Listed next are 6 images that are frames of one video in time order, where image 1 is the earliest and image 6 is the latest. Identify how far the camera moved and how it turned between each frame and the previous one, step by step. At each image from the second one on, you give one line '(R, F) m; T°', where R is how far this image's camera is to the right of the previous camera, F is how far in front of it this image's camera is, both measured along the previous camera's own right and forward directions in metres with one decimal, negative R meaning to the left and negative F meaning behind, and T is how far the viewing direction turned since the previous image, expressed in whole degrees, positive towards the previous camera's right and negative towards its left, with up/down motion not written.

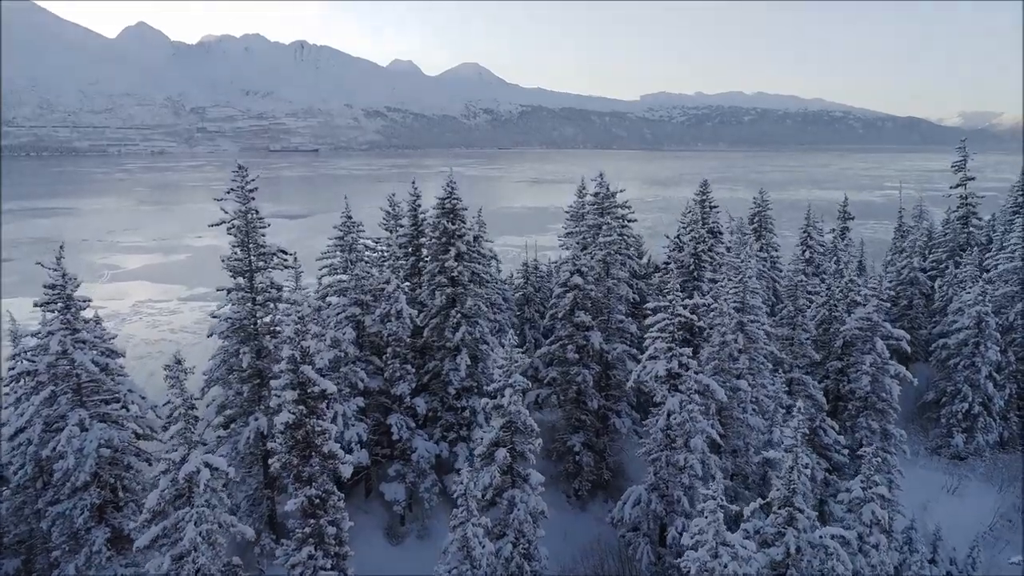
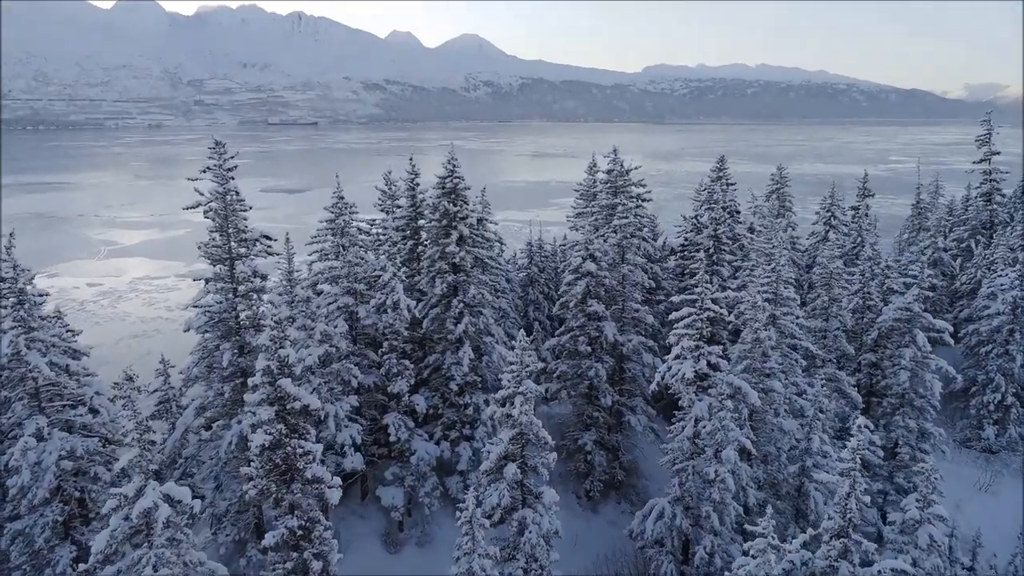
(-0.3, +2.2) m; 0°
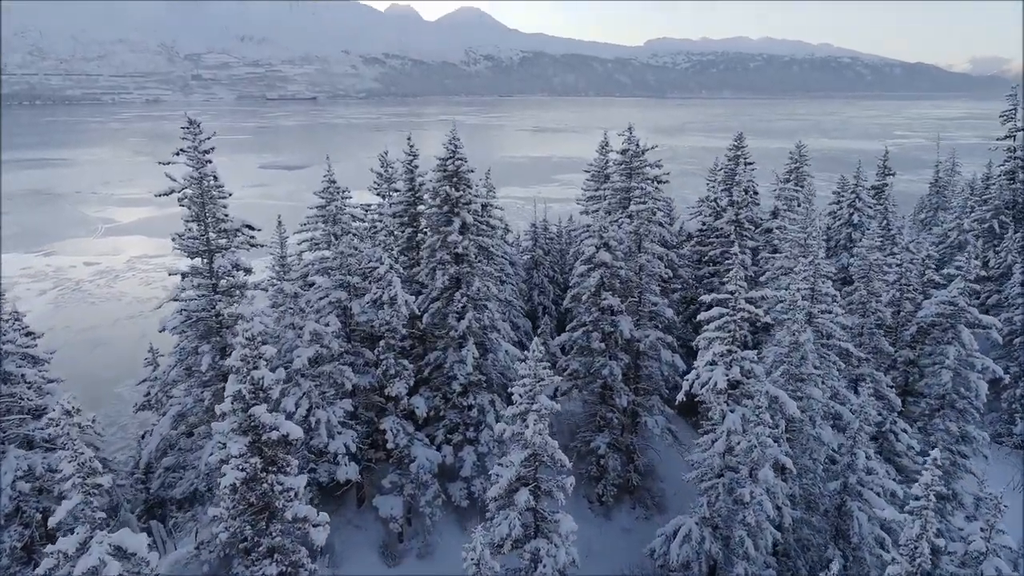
(-0.2, +2.0) m; 0°
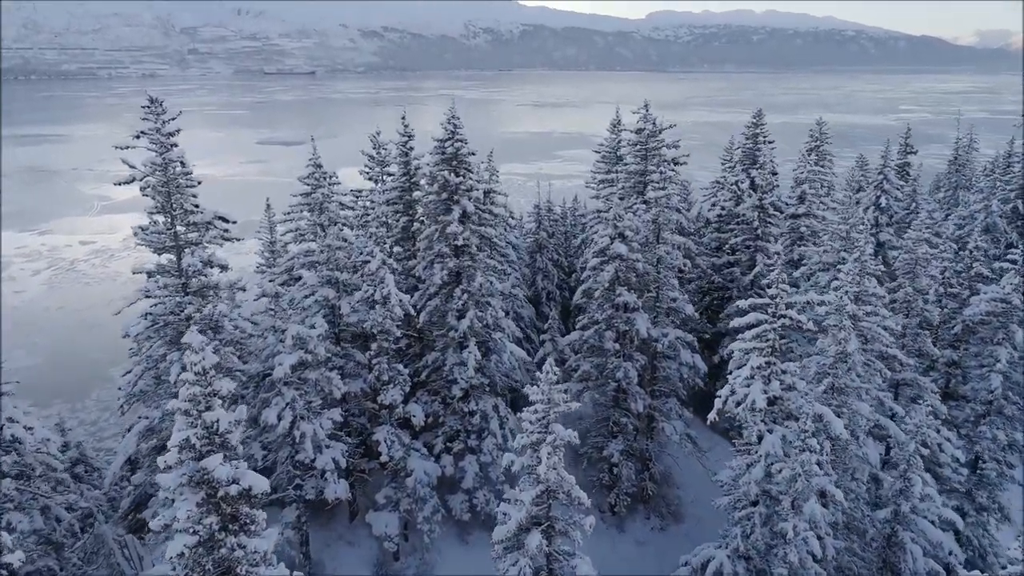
(-0.2, +2.1) m; 0°
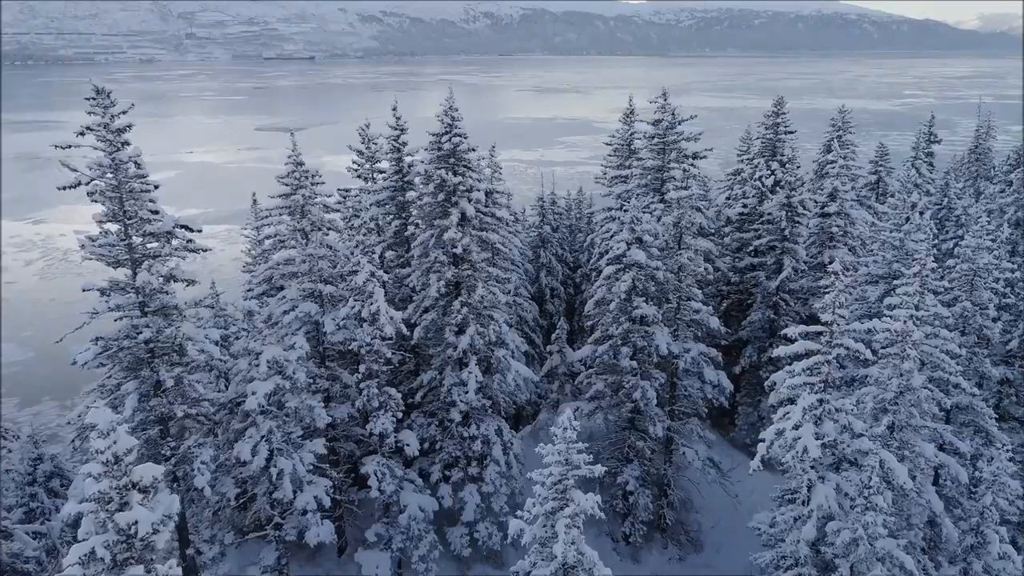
(-0.1, +2.2) m; 0°
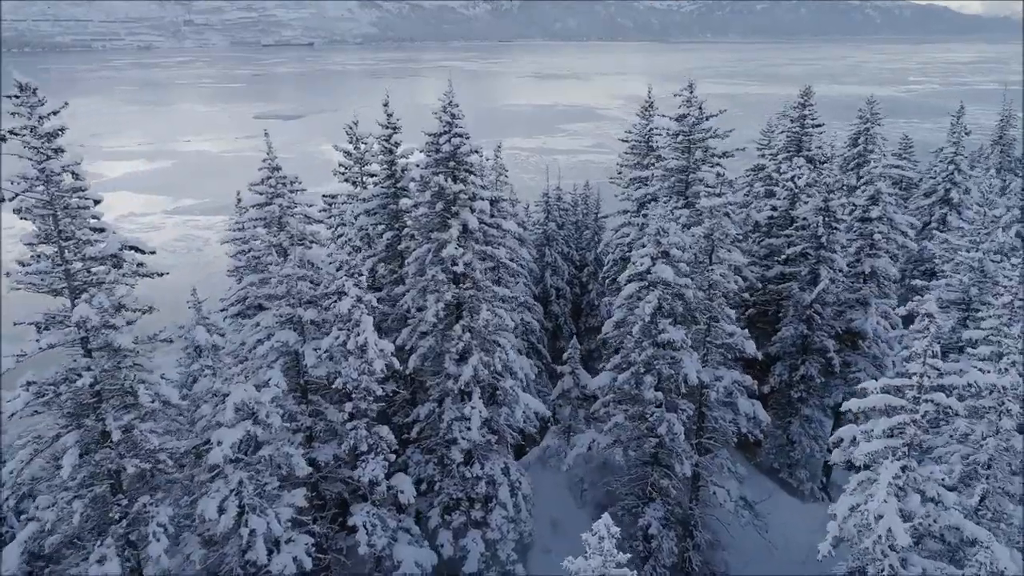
(-0.2, +2.3) m; 0°
